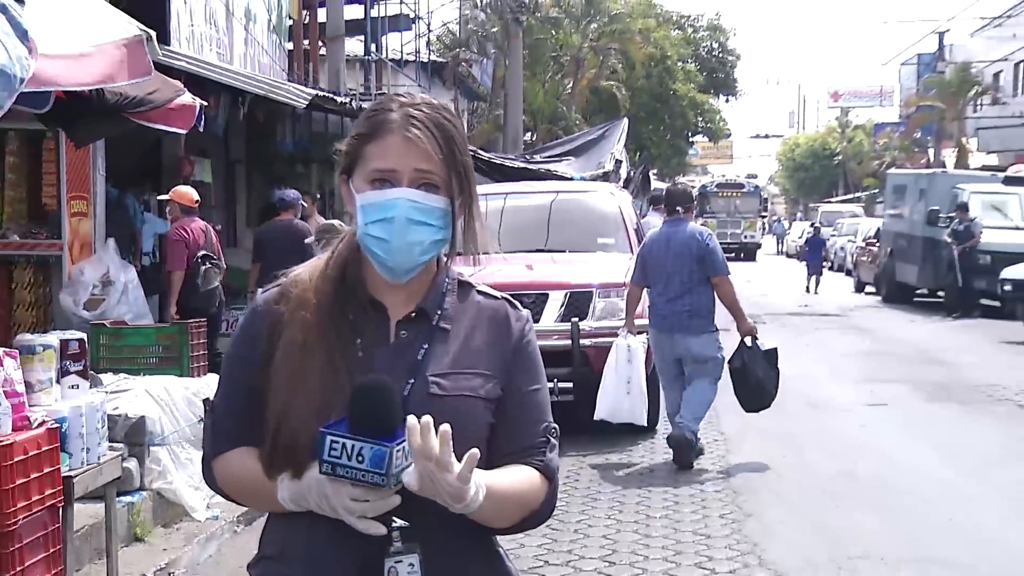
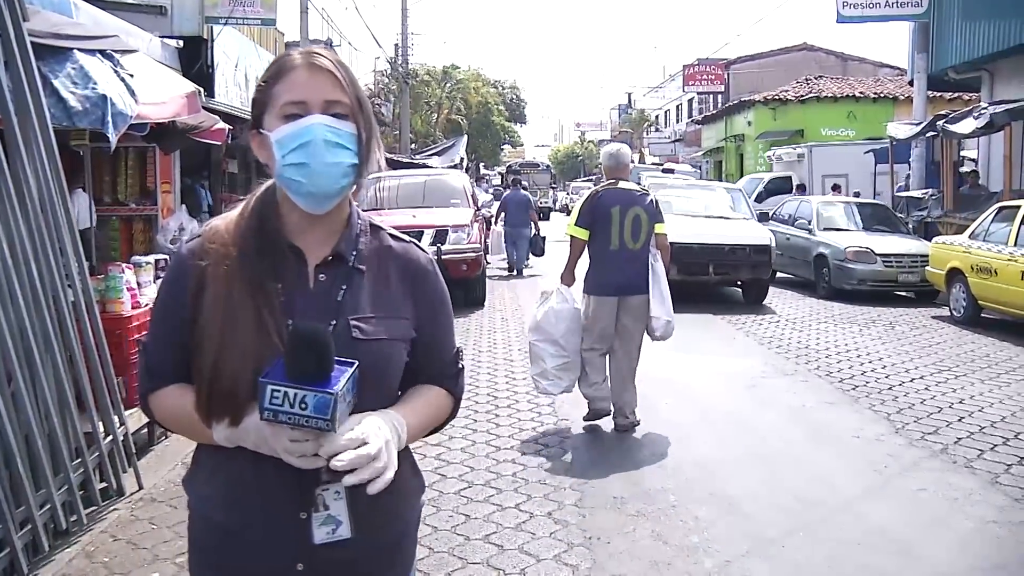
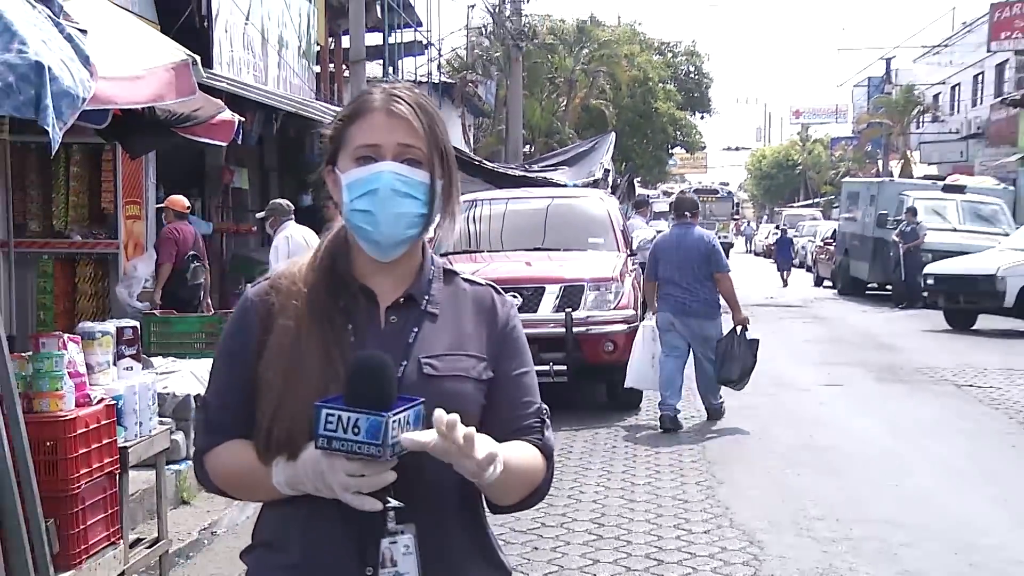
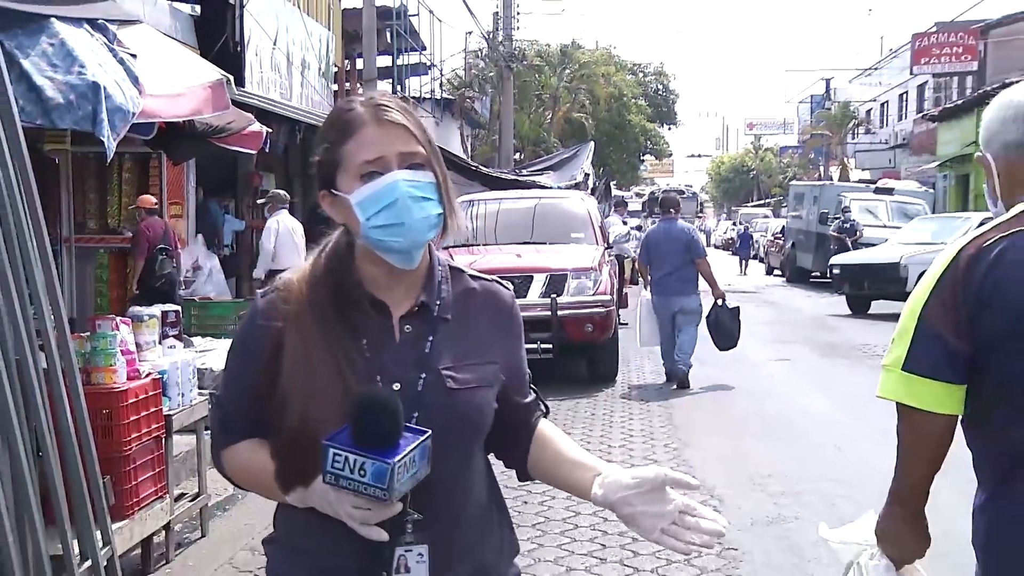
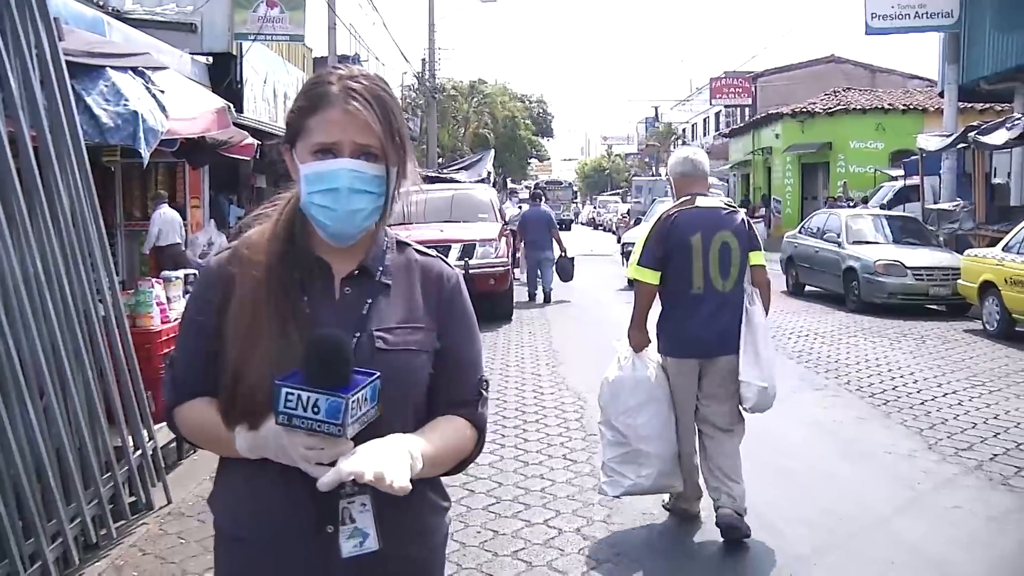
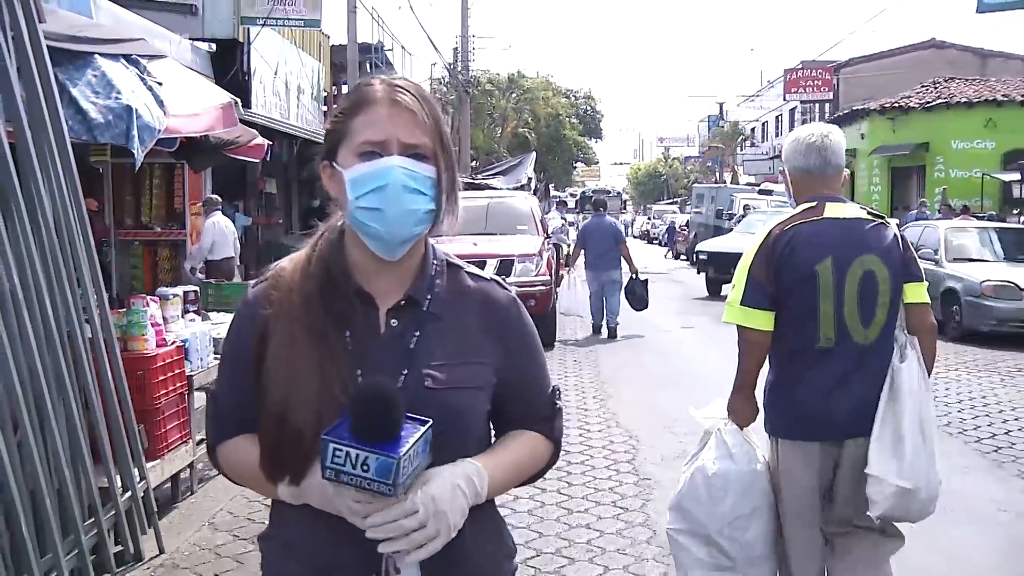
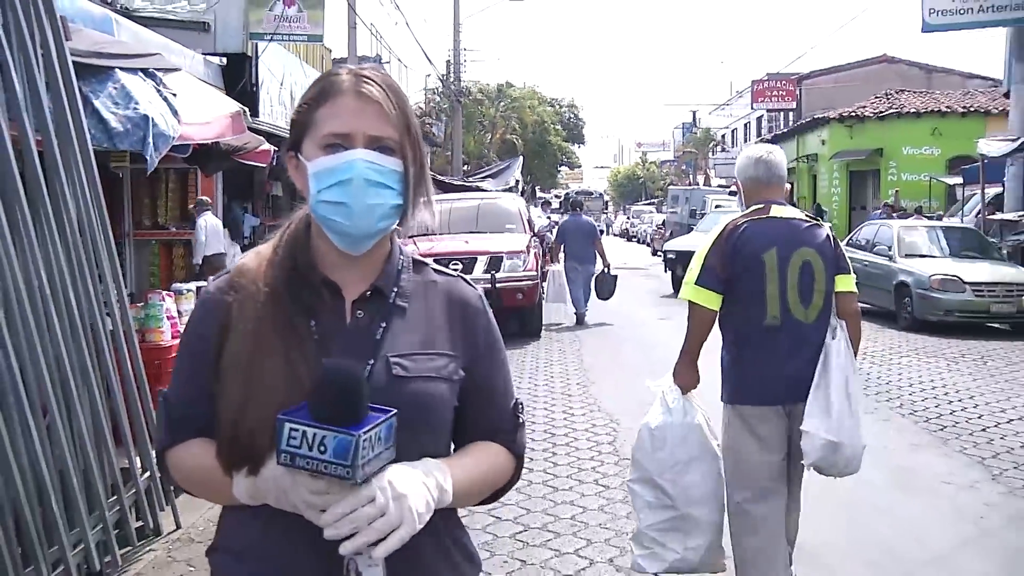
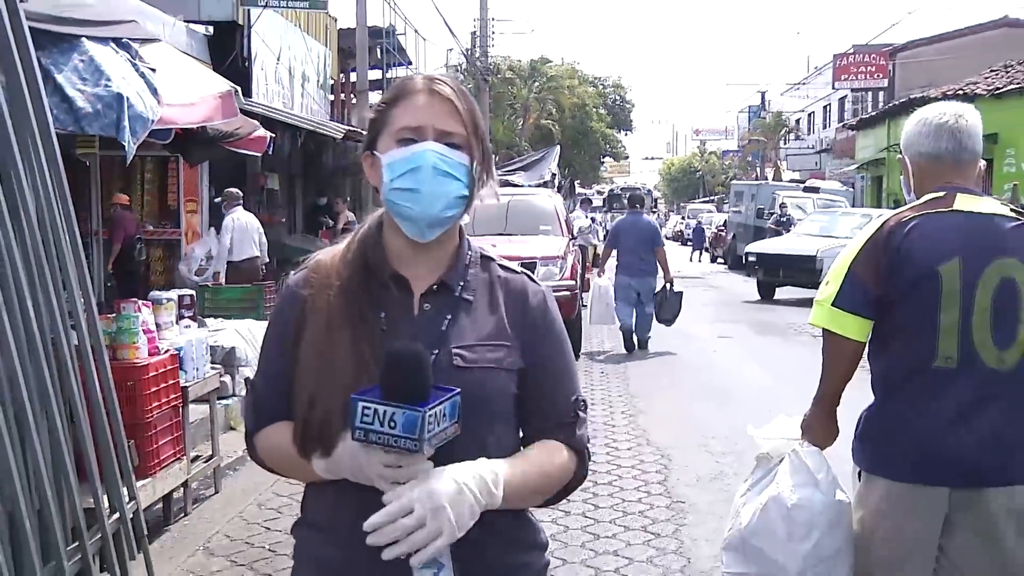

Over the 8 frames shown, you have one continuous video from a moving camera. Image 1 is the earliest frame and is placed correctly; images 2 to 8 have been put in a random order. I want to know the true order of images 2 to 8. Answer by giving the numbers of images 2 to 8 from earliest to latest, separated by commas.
3, 4, 8, 6, 7, 5, 2
